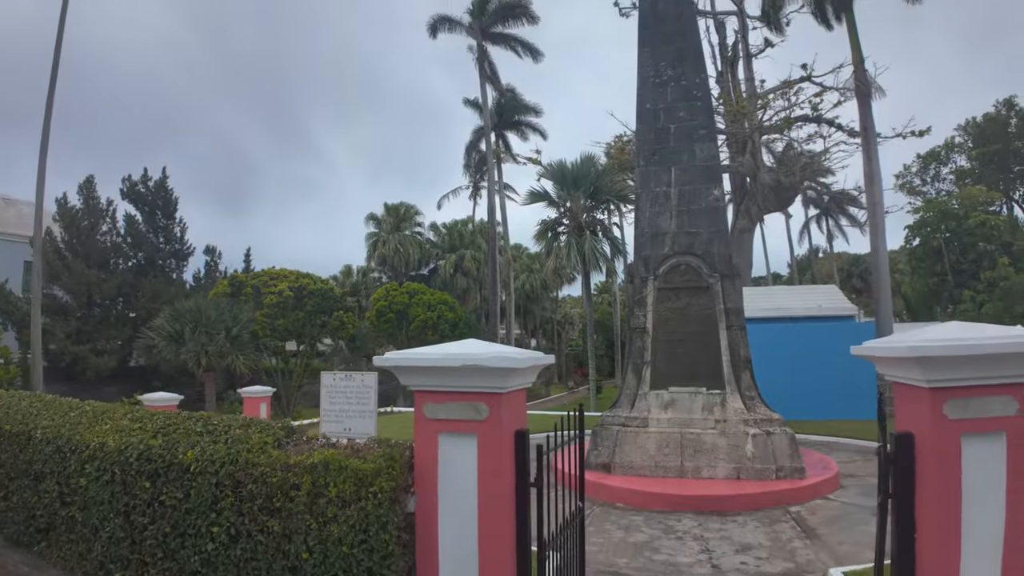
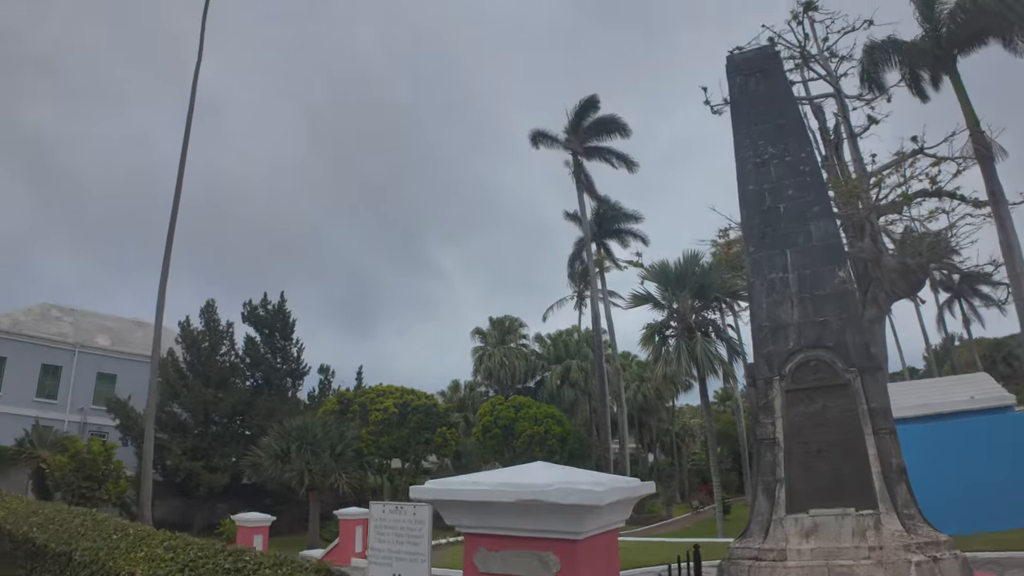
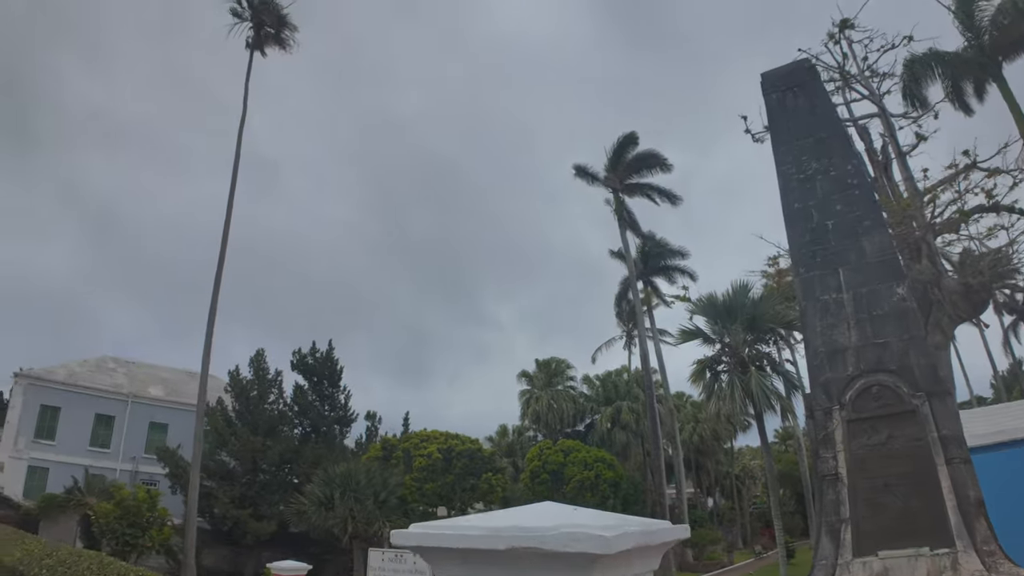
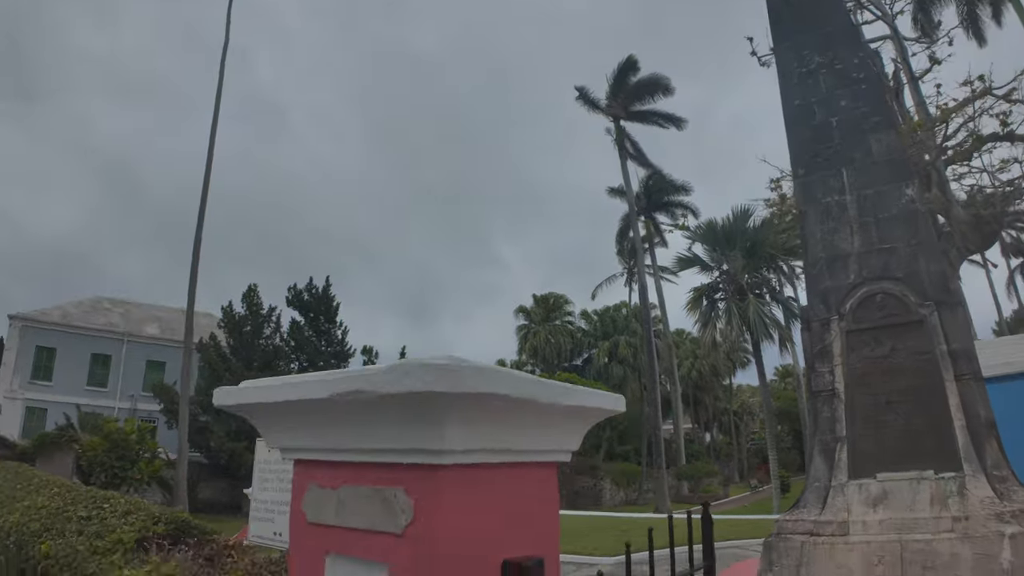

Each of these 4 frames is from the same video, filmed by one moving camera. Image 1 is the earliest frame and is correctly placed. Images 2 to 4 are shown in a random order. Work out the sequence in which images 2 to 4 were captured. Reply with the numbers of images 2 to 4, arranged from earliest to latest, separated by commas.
2, 3, 4
